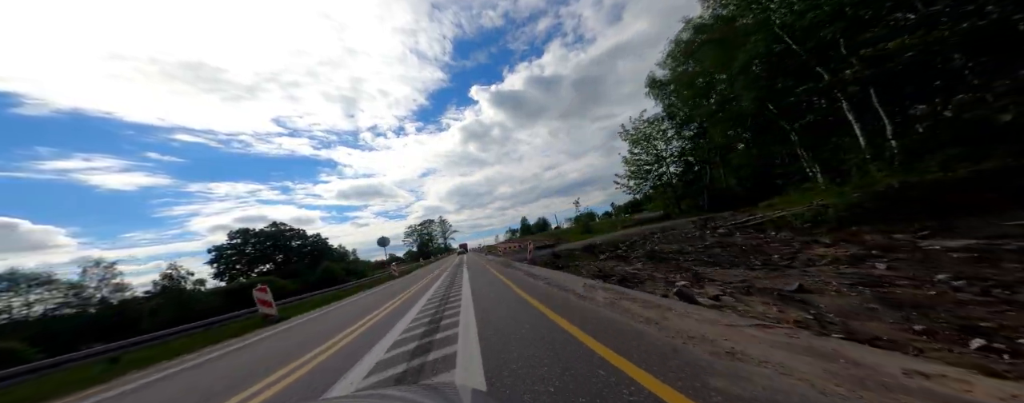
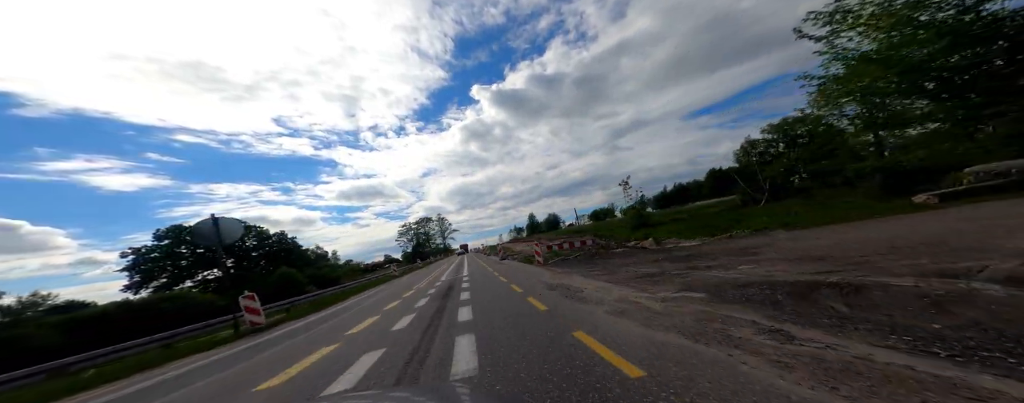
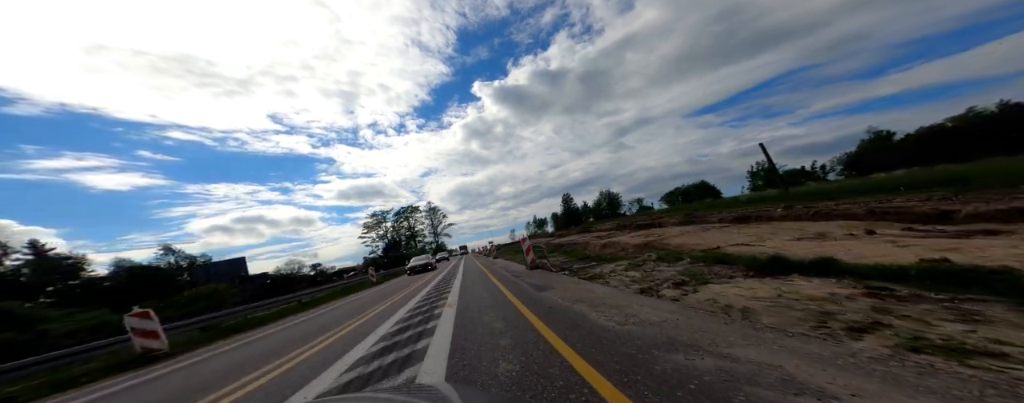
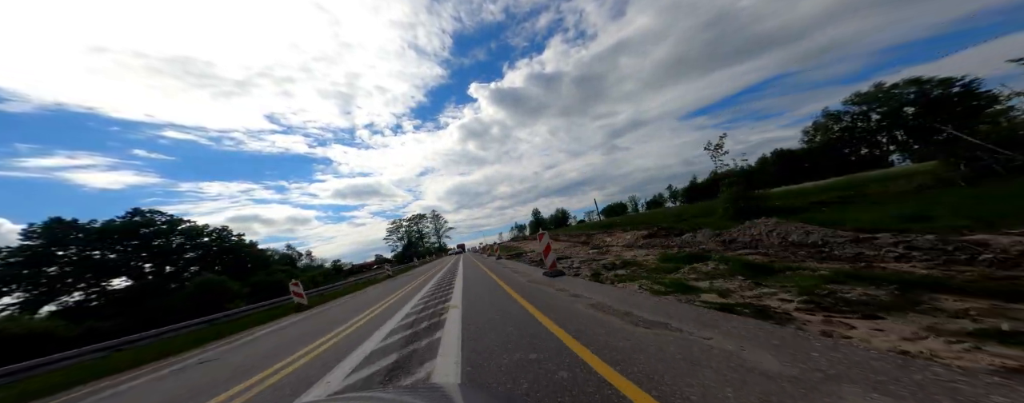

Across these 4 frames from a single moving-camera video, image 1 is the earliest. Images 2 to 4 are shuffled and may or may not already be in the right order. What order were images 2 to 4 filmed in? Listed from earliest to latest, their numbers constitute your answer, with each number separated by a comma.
2, 4, 3
